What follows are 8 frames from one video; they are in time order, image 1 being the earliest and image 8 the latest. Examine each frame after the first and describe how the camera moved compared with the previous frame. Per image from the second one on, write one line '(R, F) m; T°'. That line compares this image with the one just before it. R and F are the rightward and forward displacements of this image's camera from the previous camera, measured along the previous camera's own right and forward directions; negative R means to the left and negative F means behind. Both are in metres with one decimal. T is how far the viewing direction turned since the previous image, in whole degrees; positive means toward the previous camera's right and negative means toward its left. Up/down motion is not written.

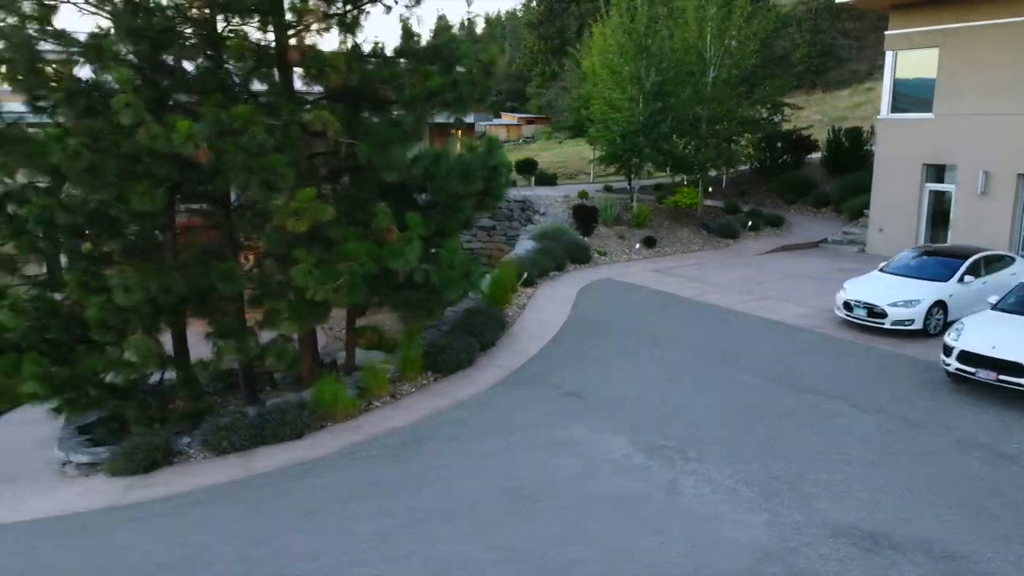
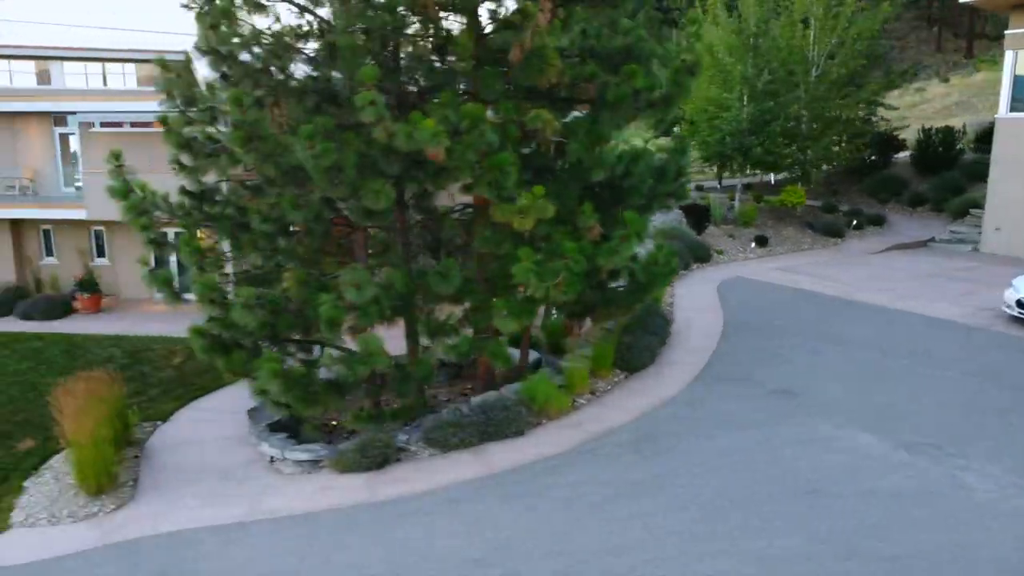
(-2.3, 0.0) m; 0°
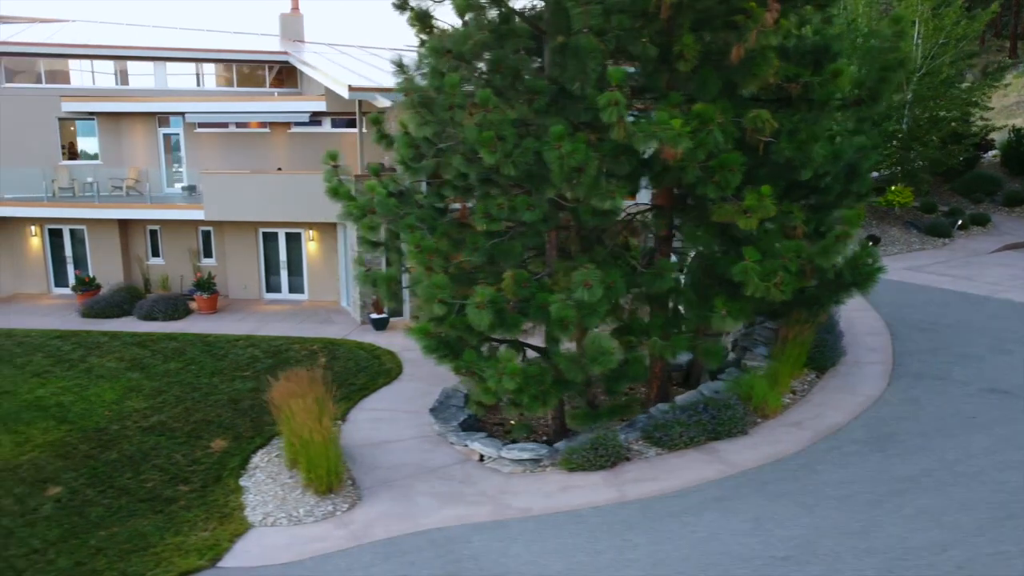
(-2.3, 0.0) m; 0°
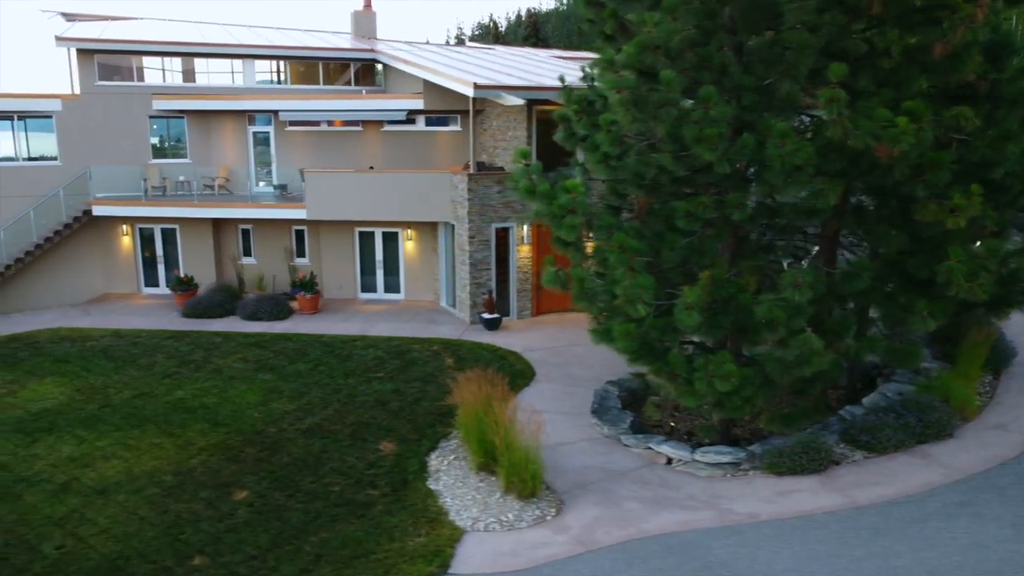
(-2.0, +0.2) m; 0°
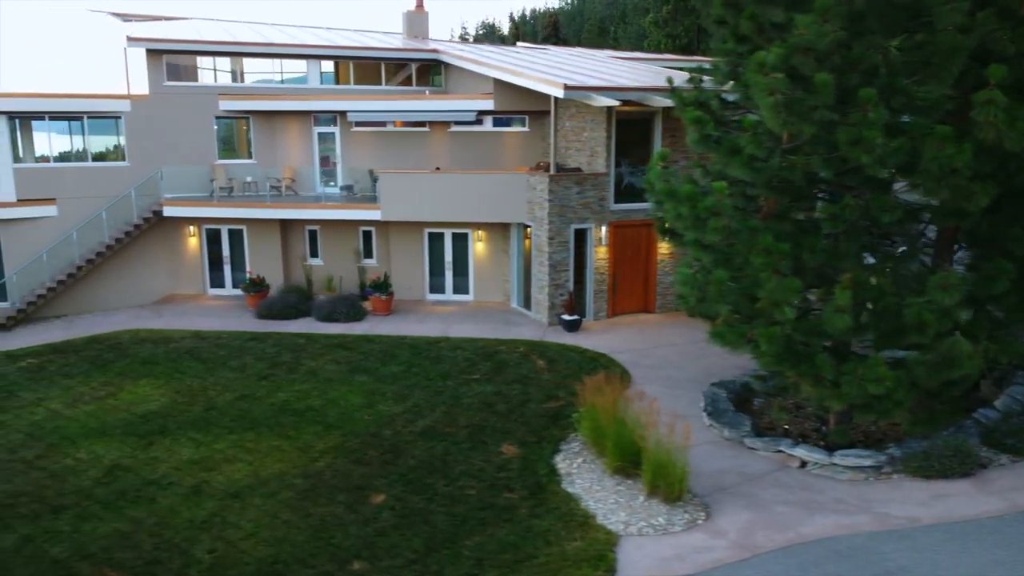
(-1.4, 0.0) m; 0°
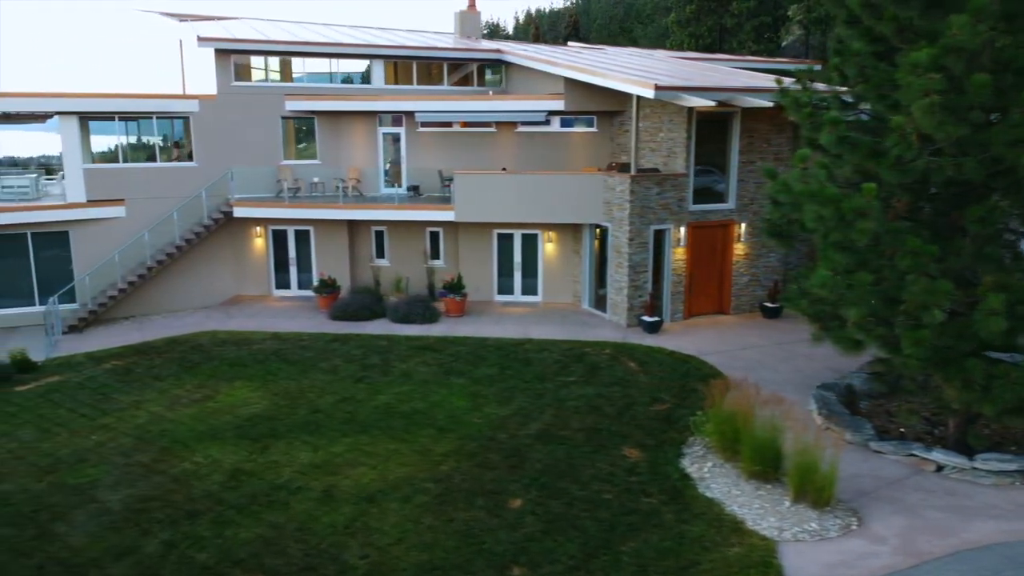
(-1.4, +0.1) m; 0°
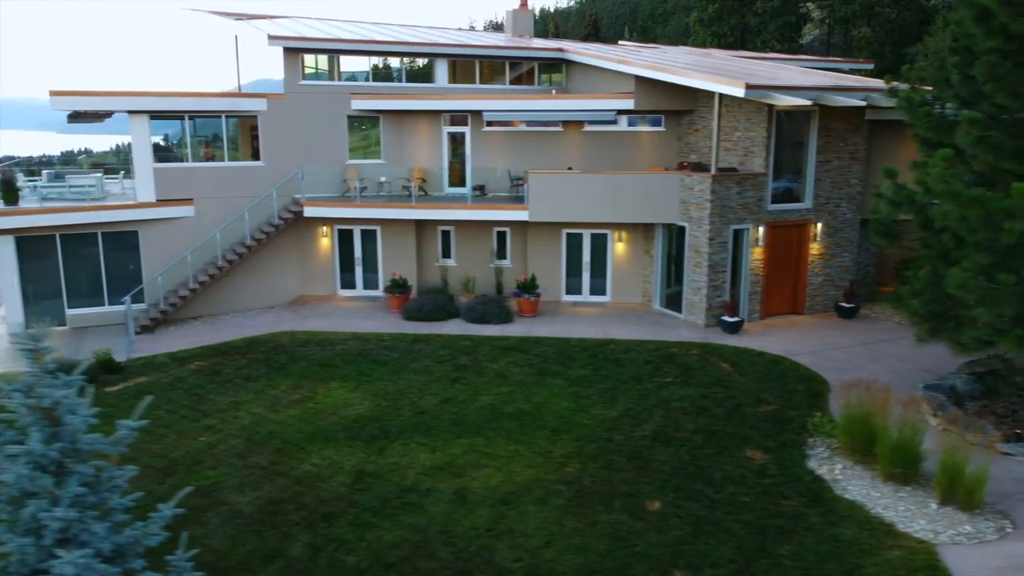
(-1.4, +0.1) m; 0°
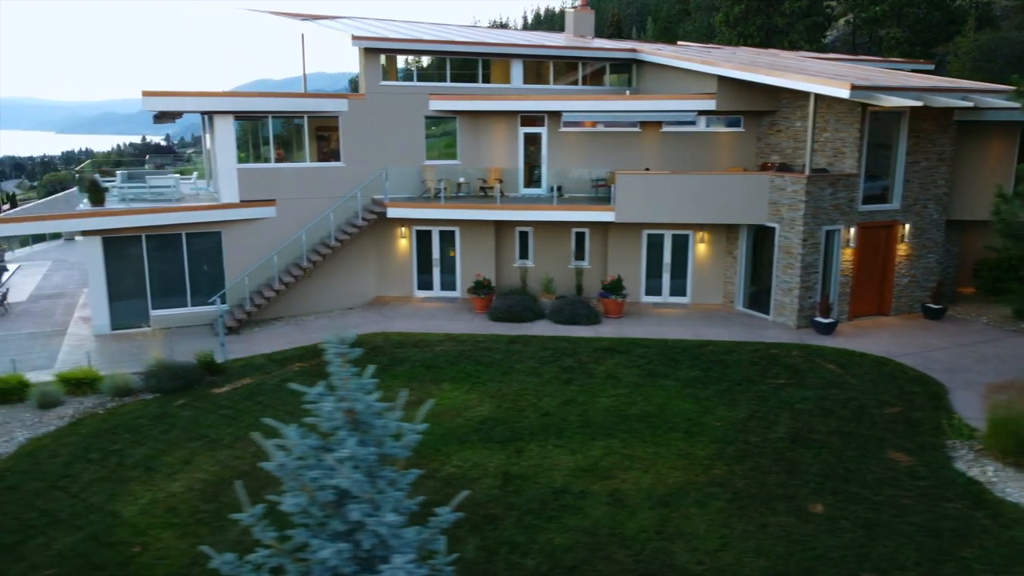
(-1.7, 0.0) m; 0°
